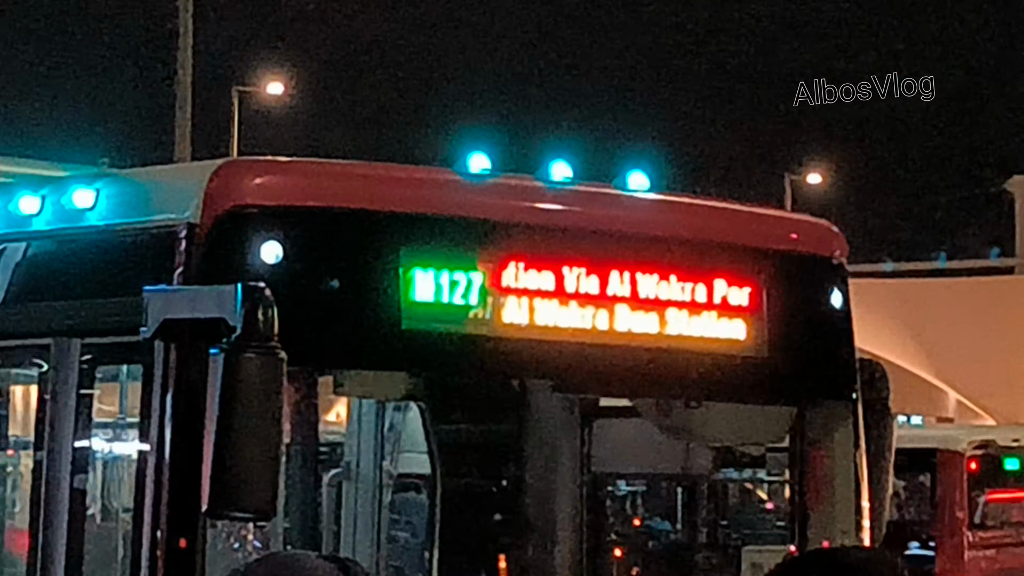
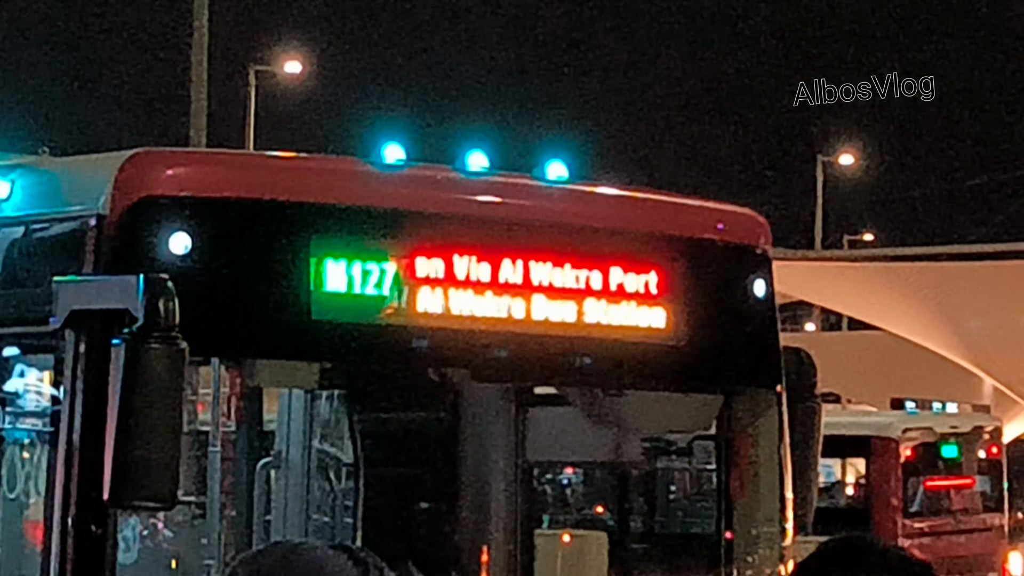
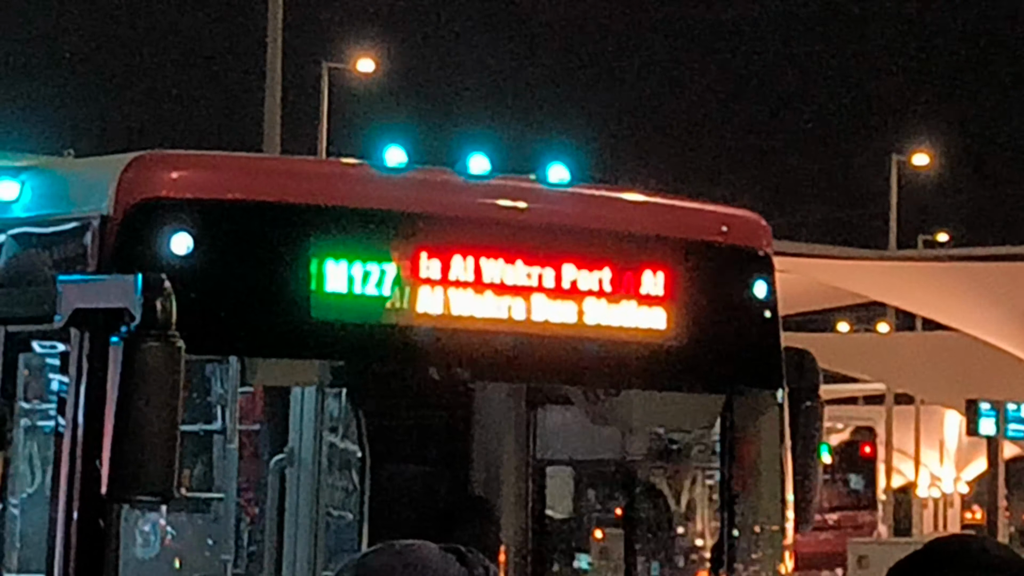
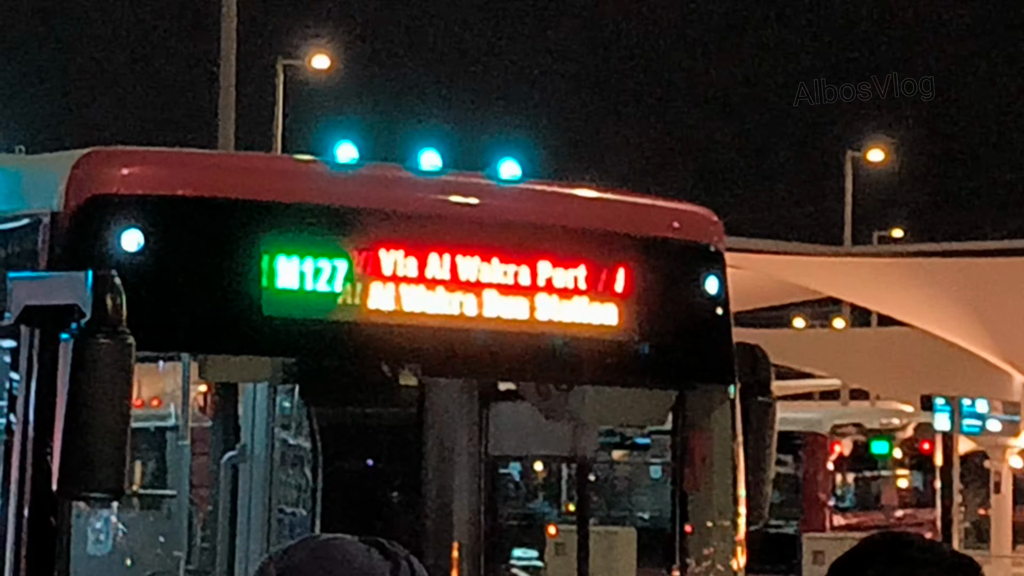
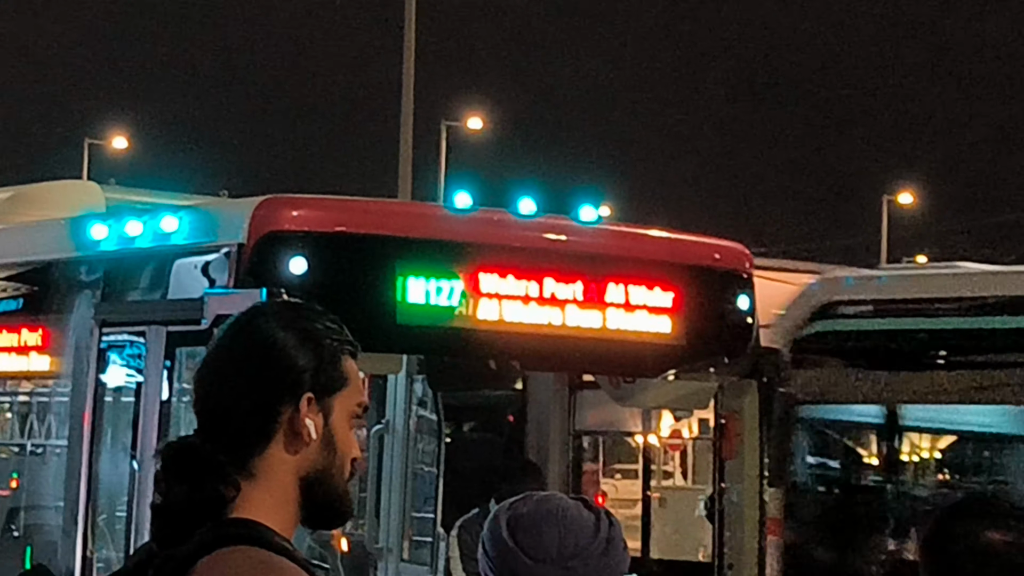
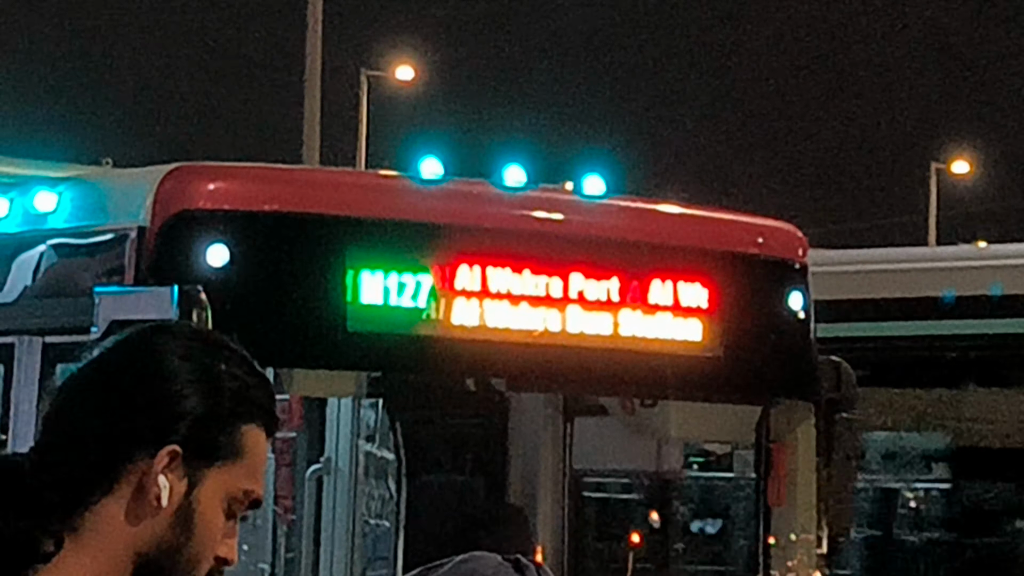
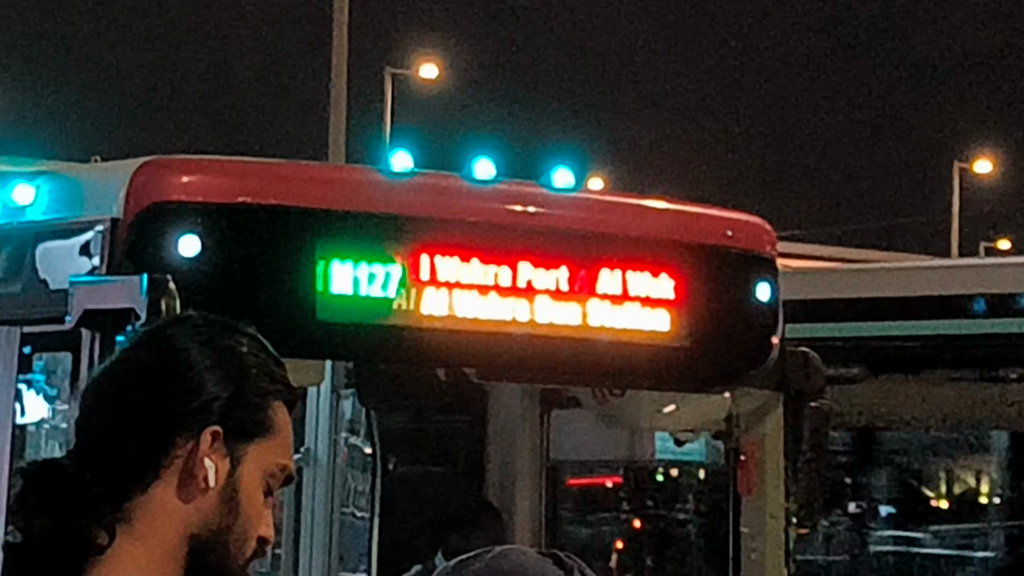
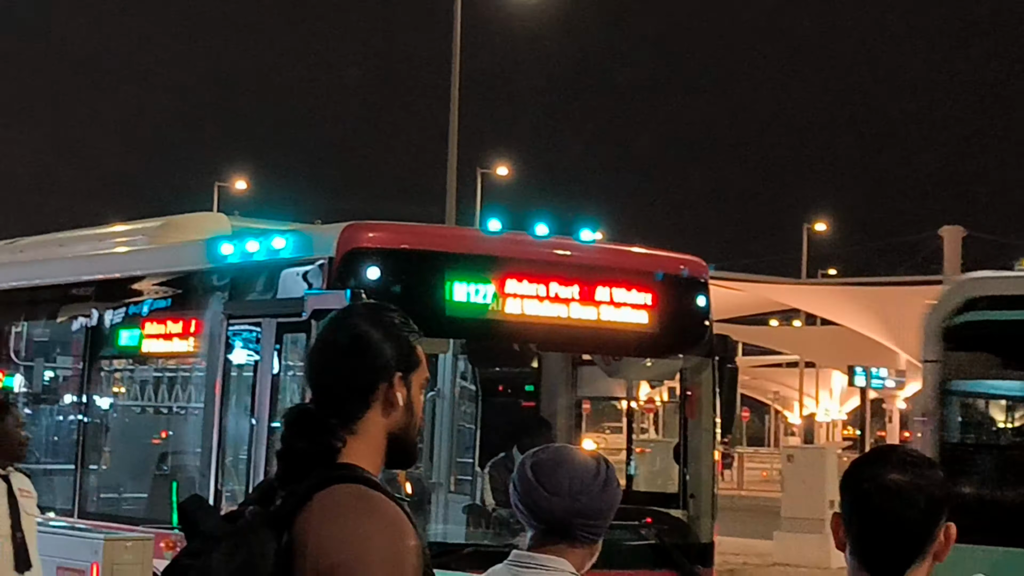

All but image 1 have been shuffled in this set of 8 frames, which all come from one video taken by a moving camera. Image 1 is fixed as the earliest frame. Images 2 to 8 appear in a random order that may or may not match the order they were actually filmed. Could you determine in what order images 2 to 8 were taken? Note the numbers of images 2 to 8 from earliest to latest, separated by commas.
2, 4, 3, 6, 7, 5, 8
